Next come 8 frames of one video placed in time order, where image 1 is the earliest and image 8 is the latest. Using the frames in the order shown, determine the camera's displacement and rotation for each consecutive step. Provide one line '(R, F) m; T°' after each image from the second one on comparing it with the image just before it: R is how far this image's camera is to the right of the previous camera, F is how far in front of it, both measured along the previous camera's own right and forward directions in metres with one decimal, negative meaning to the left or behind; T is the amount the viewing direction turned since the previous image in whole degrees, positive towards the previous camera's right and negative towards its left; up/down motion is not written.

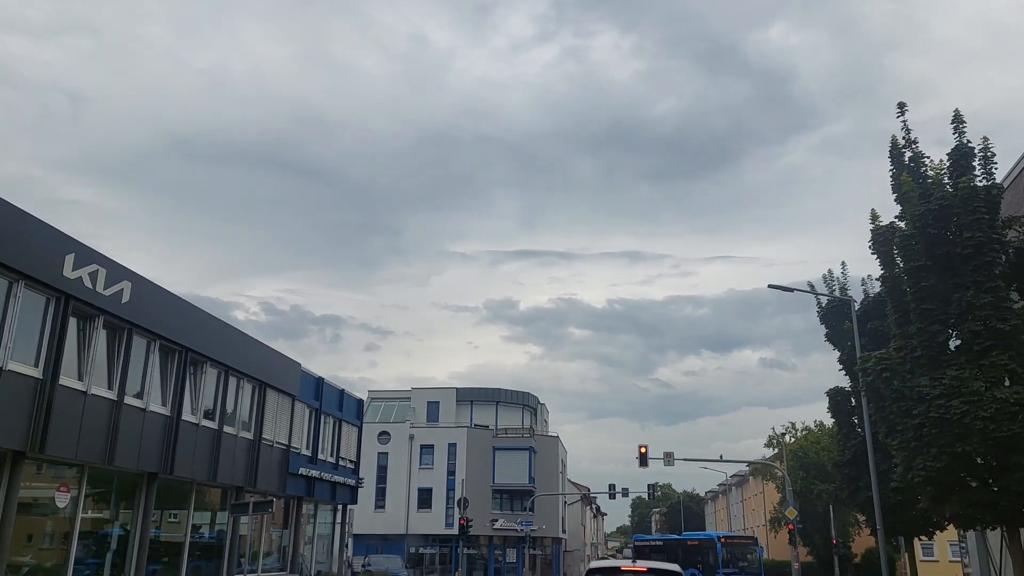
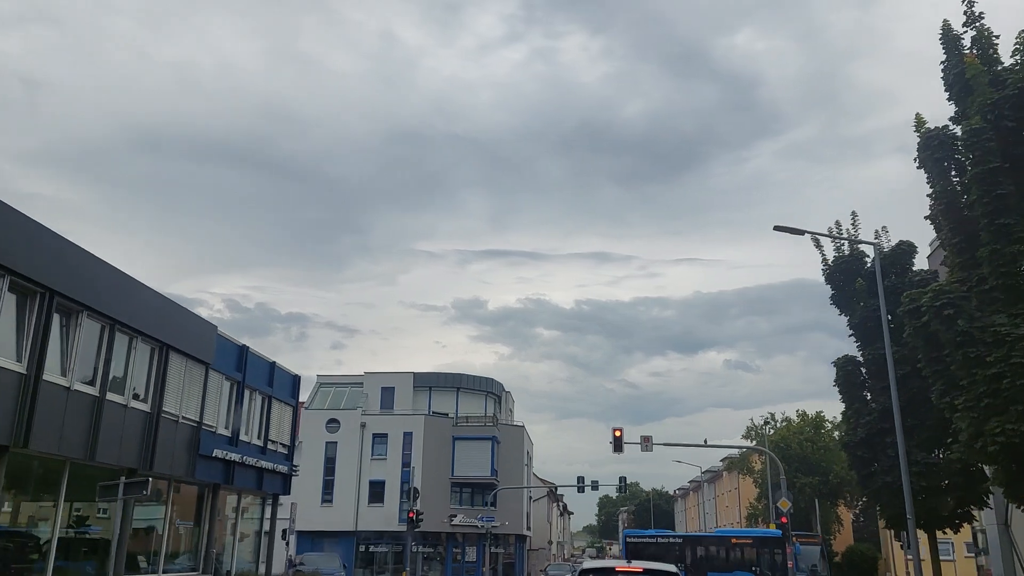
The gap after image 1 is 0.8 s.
(+0.3, +4.5) m; +2°
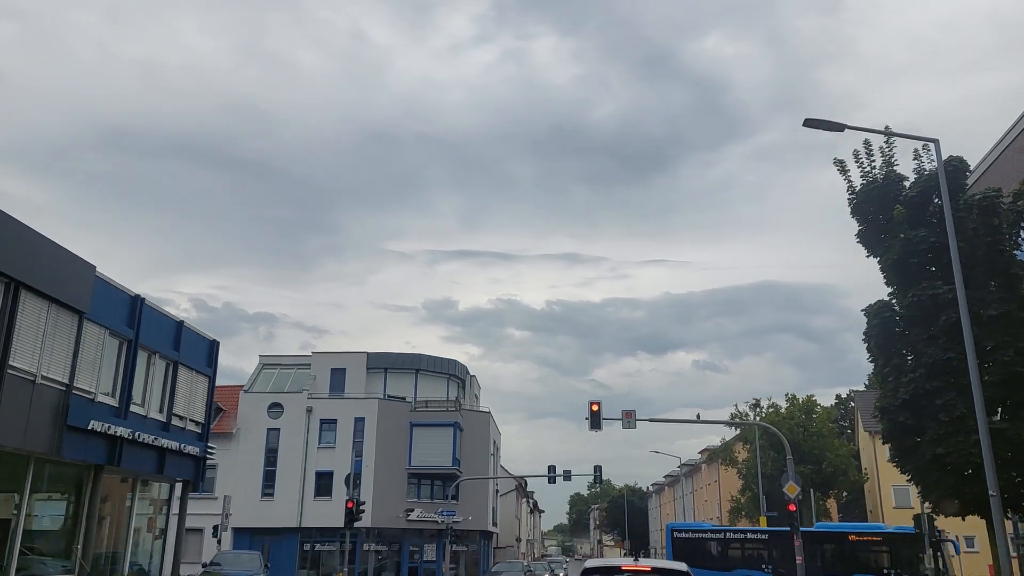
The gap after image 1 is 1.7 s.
(+0.3, +5.0) m; +2°
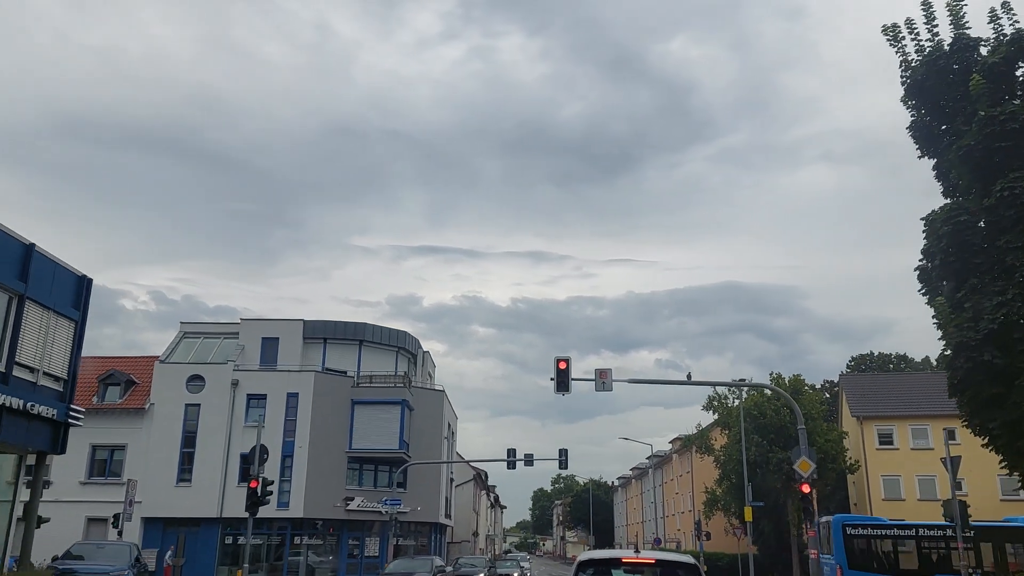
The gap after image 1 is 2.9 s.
(+0.4, +5.4) m; +2°
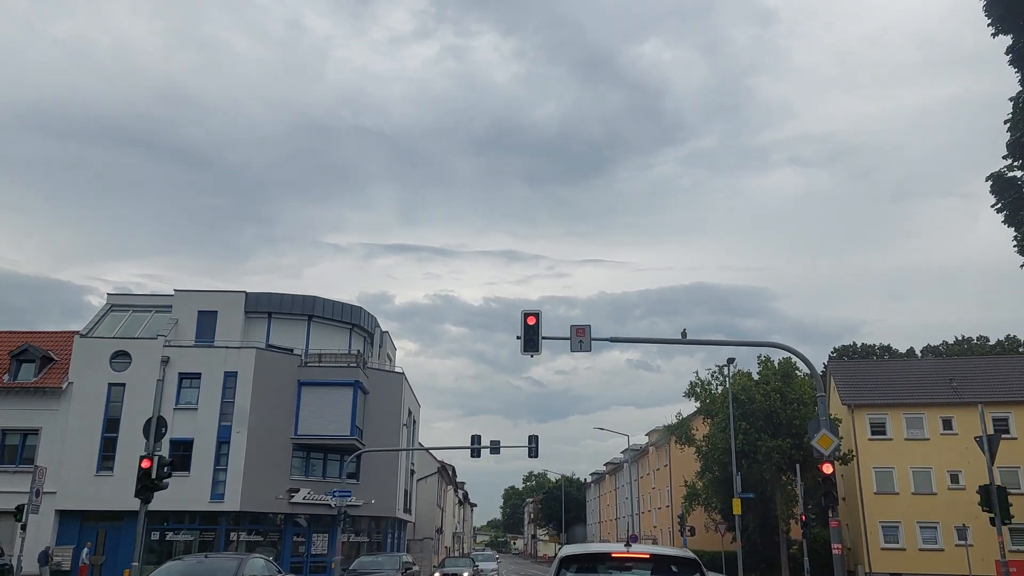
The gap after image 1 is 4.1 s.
(+0.3, +4.0) m; +2°
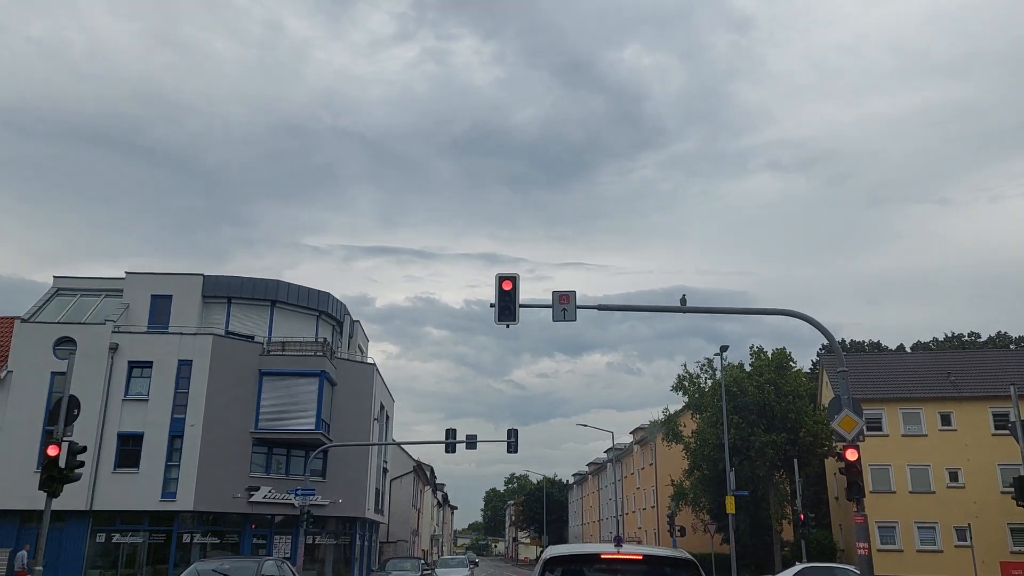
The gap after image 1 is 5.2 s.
(+0.1, +2.5) m; +1°
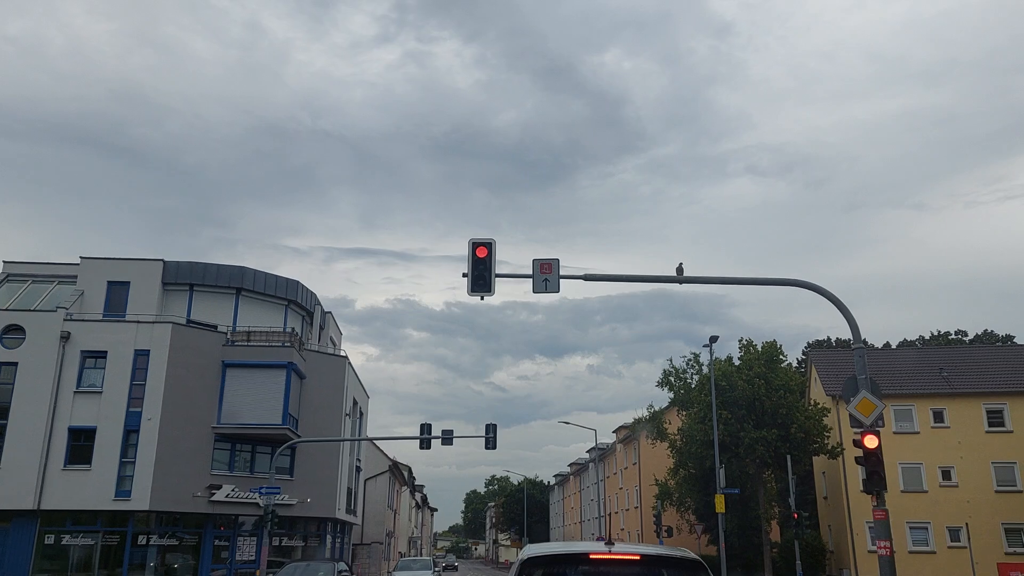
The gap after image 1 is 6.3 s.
(+0.1, +1.8) m; +1°
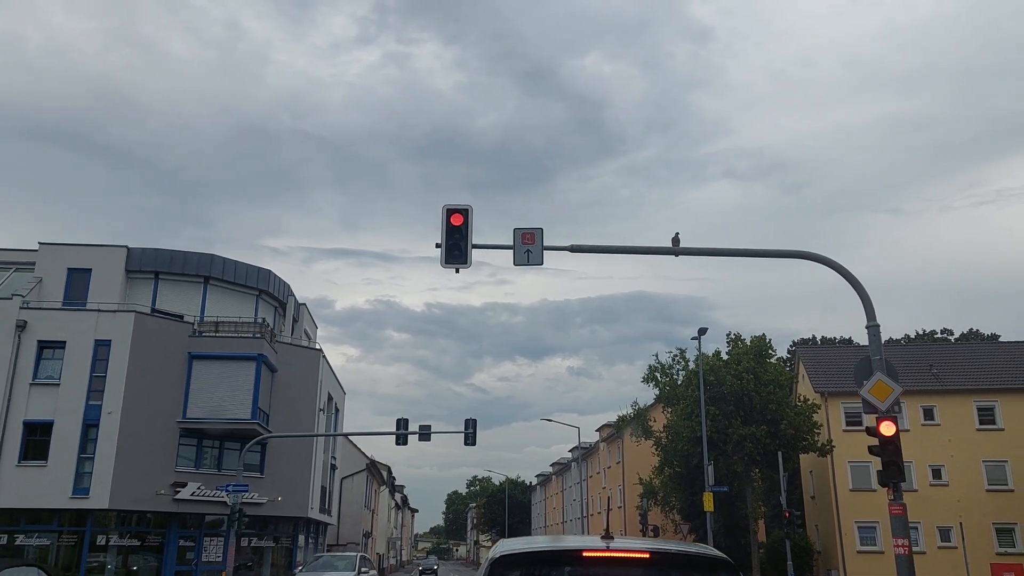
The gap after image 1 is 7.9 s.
(0.0, +1.4) m; +1°
